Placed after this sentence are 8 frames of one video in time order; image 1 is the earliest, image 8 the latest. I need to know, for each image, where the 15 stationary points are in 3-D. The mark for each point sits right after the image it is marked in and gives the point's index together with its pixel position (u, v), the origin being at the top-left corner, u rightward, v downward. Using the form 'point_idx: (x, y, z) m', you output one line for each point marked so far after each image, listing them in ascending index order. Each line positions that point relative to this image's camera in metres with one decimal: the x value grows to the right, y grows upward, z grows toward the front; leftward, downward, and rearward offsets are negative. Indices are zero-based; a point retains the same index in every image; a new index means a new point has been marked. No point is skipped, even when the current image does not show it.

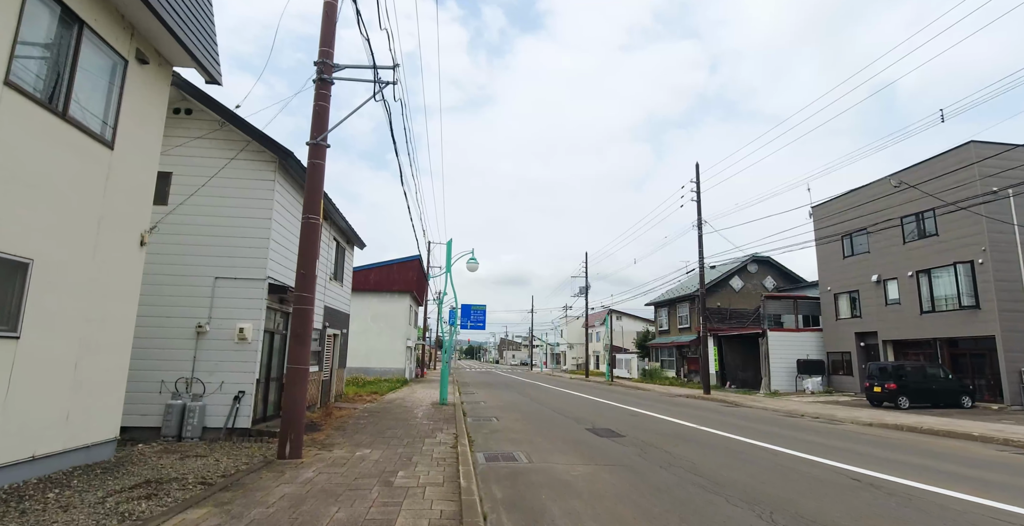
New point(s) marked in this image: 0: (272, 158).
0: (-4.2, +1.9, +9.2) m
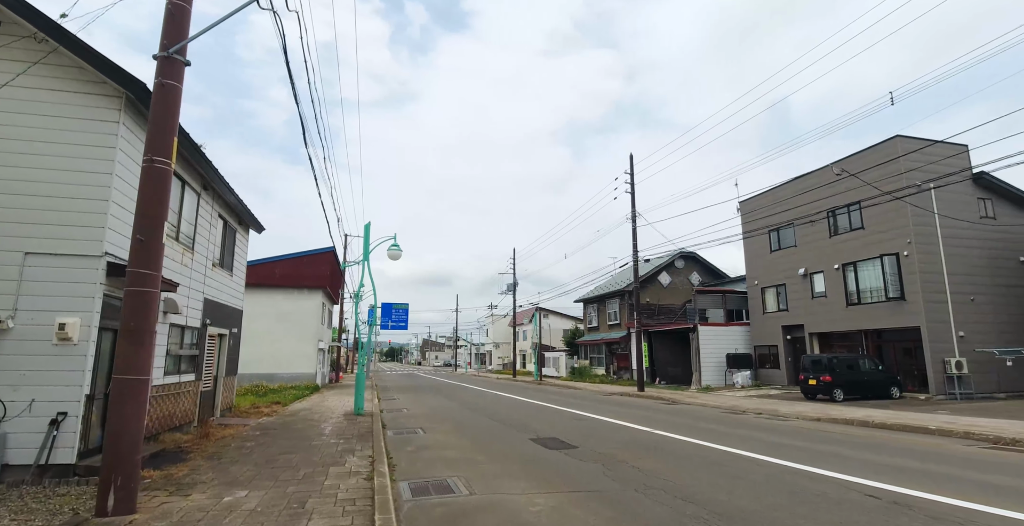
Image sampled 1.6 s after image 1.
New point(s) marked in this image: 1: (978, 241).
0: (-5.1, +2.2, +6.7) m
1: (+15.6, +0.7, +17.2) m
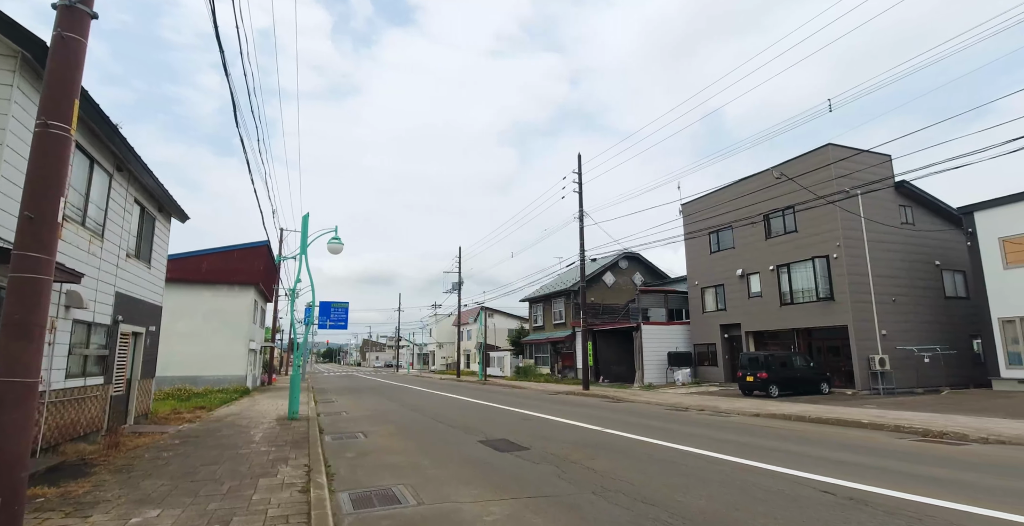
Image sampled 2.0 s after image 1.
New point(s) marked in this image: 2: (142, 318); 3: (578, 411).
0: (-5.6, +2.4, +5.7) m
1: (+13.8, +0.6, +18.4) m
2: (-7.3, -1.2, +10.2) m
3: (+1.9, -4.4, +15.5) m
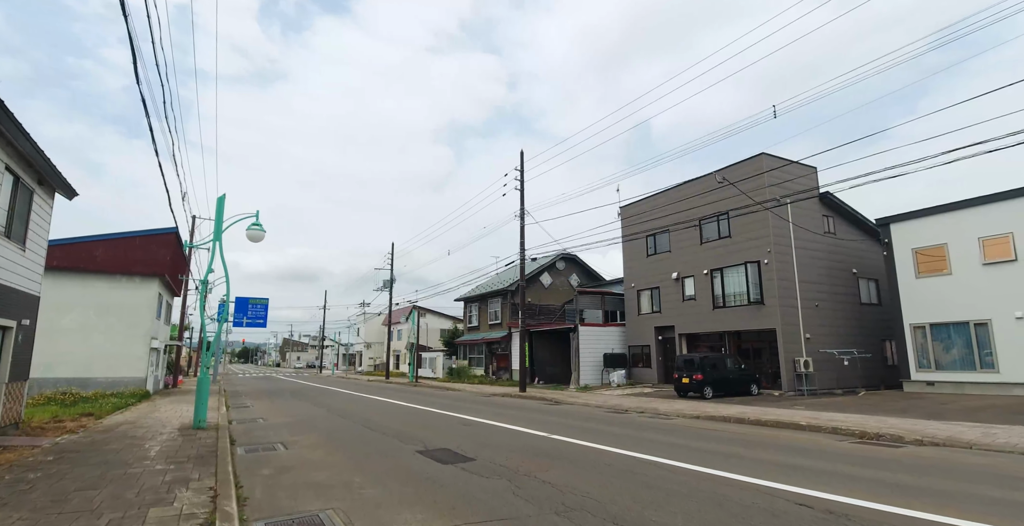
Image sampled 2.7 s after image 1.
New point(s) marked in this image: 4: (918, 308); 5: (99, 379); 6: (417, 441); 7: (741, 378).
0: (-5.9, +2.7, +4.3) m
1: (+11.6, +0.4, +19.4) m
2: (-8.3, -0.9, +8.5) m
3: (+0.1, -4.3, +14.9) m
4: (+13.8, -1.5, +17.6) m
5: (-15.0, -4.2, +18.8) m
6: (-1.7, -3.1, +9.0) m
7: (+7.8, -3.9, +17.5) m
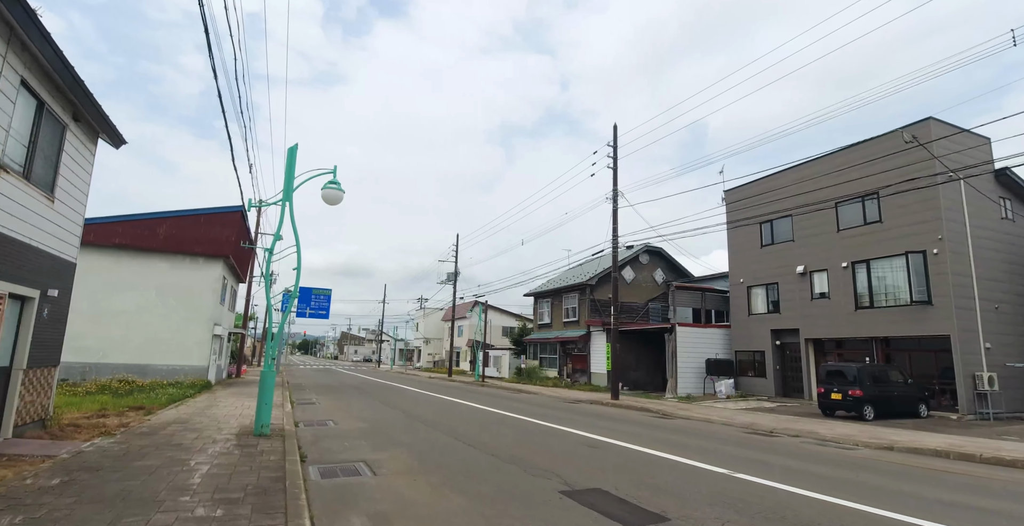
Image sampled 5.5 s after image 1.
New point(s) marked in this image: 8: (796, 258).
0: (-4.1, +3.2, +2.1) m
1: (+14.8, +0.6, +15.5) m
2: (-6.1, -0.3, +6.6) m
3: (+2.8, -3.9, +12.1) m
4: (+16.7, -1.3, +13.5) m
5: (-11.9, -3.5, +17.4) m
6: (+0.5, -2.6, +6.4) m
7: (+10.6, -3.6, +14.0) m
8: (+10.3, +0.2, +18.6) m
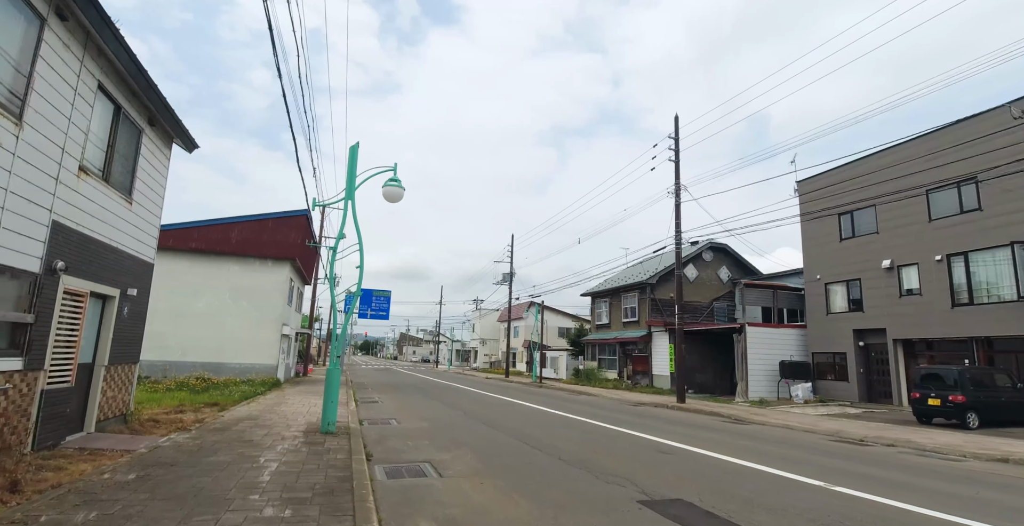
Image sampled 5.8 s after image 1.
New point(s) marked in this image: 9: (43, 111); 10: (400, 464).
0: (-3.8, +3.3, +2.2) m
1: (+16.4, +0.9, +13.6) m
2: (-5.3, -0.3, +6.8) m
3: (+4.2, -3.8, +11.4) m
4: (+18.1, -1.0, +11.4) m
5: (-9.8, -3.6, +18.2) m
6: (+1.3, -2.5, +6.0) m
7: (+12.2, -3.4, +12.5) m
8: (+12.3, +0.4, +17.2) m
9: (-4.3, +1.4, +4.7) m
10: (-1.5, -2.6, +6.8) m
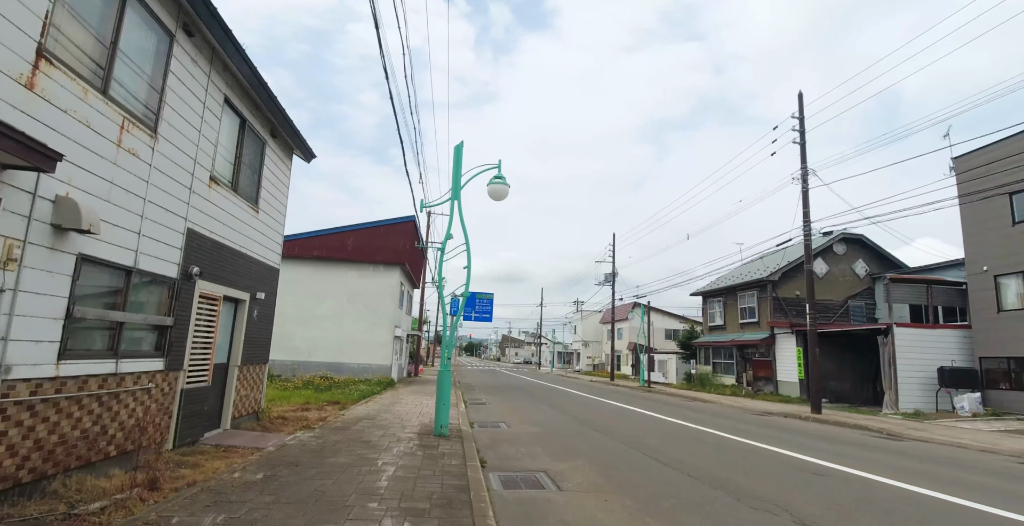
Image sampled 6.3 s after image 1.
0: (-3.2, +3.3, +2.4) m
1: (+18.8, +1.3, +9.7) m
2: (-3.8, -0.3, +7.2) m
3: (+6.5, -3.6, +9.9) m
4: (+20.1, -0.5, +7.2) m
5: (-6.0, -3.8, +19.3) m
6: (+2.6, -2.4, +5.1) m
7: (+14.6, -3.0, +9.4) m
8: (+15.4, +0.8, +14.0) m
9: (-3.2, +1.3, +4.9) m
10: (0.0, -2.6, +6.4) m
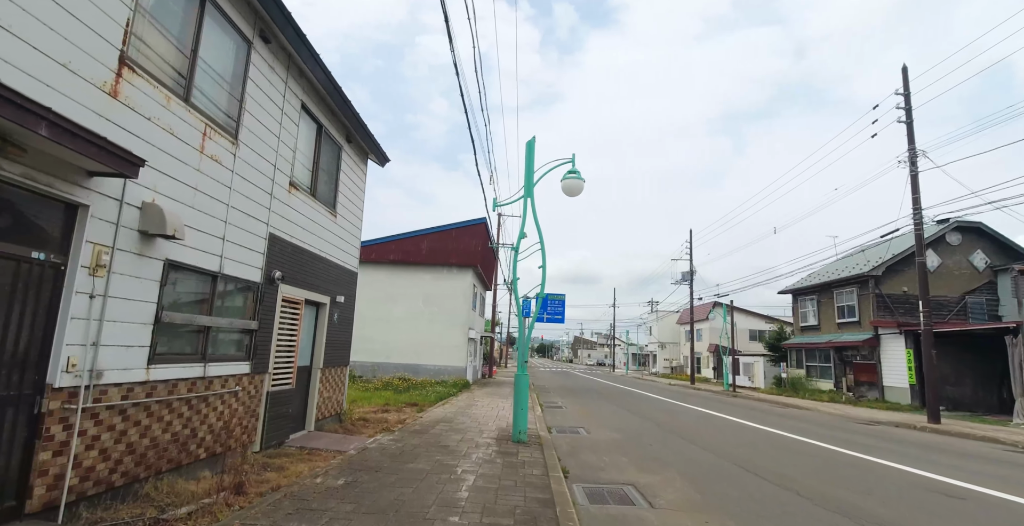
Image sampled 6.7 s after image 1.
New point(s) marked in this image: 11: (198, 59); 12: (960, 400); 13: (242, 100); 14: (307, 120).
0: (-2.9, +3.2, +2.5) m
1: (+20.0, +1.8, +6.8) m
2: (-2.7, -0.4, +7.3) m
3: (+7.9, -3.4, +8.6) m
4: (+21.0, 0.0, +4.1) m
5: (-3.2, -3.9, +19.6) m
6: (+3.4, -2.3, +4.4) m
7: (+15.8, -2.6, +7.0) m
8: (+17.2, +1.1, +11.5) m
9: (-2.5, +1.3, +5.0) m
10: (+1.0, -2.6, +6.0) m
11: (-2.5, +1.6, +4.1) m
12: (+15.7, -4.8, +17.9) m
13: (-2.5, +1.5, +4.8) m
14: (-2.5, +1.8, +6.3) m
